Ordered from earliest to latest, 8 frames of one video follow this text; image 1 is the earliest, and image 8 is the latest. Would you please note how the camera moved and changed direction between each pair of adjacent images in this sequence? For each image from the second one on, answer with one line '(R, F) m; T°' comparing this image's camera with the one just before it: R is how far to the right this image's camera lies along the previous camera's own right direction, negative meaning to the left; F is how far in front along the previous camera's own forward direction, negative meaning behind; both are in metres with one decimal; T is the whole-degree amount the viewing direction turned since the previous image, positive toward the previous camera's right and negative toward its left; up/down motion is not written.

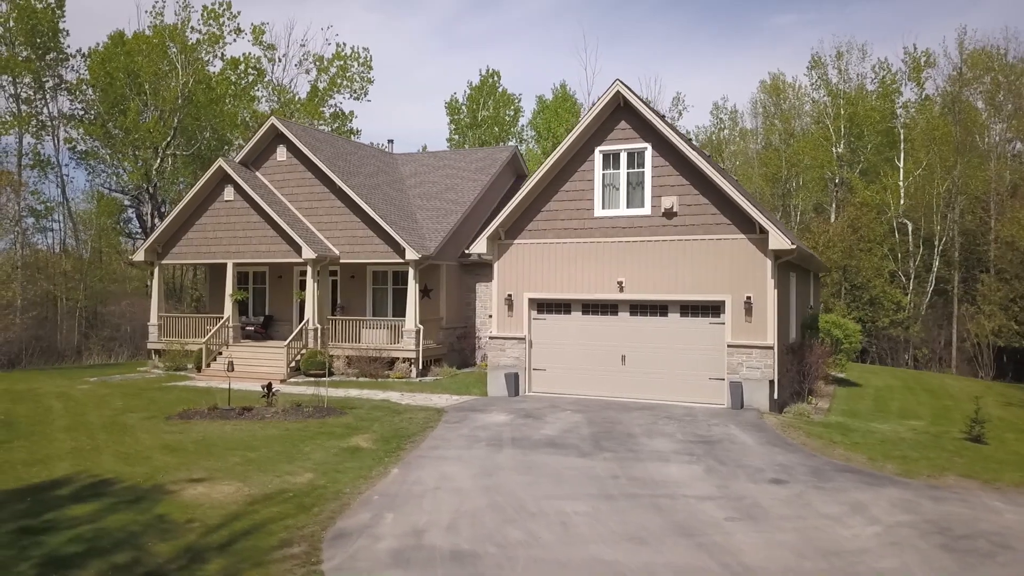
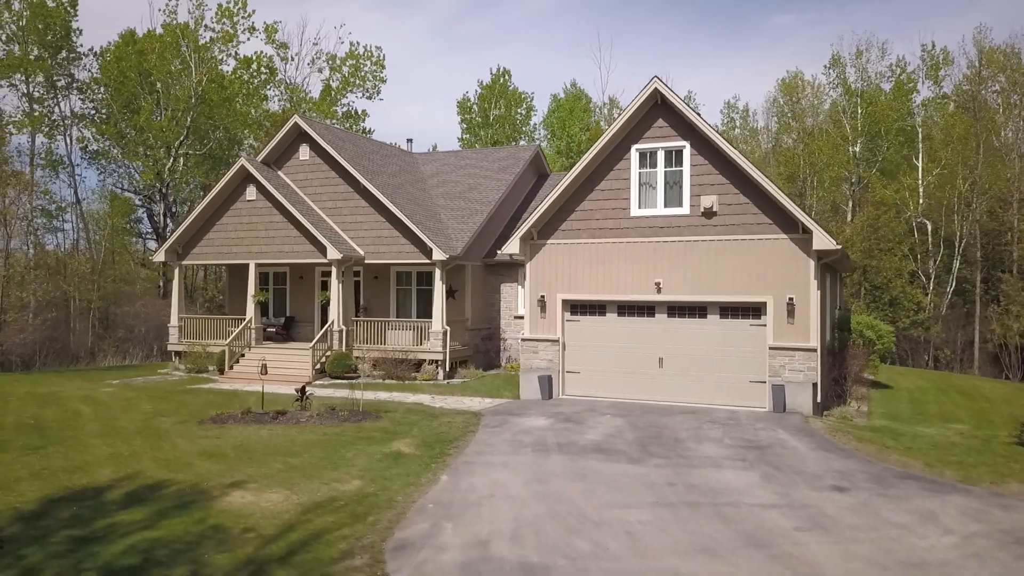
(-0.8, +0.3) m; 0°
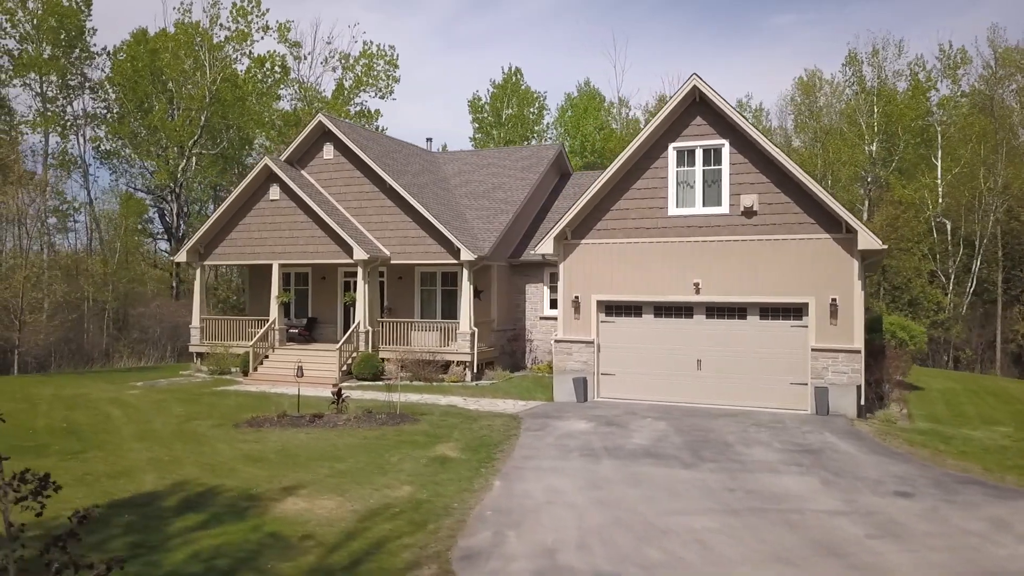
(-0.8, +0.3) m; 0°
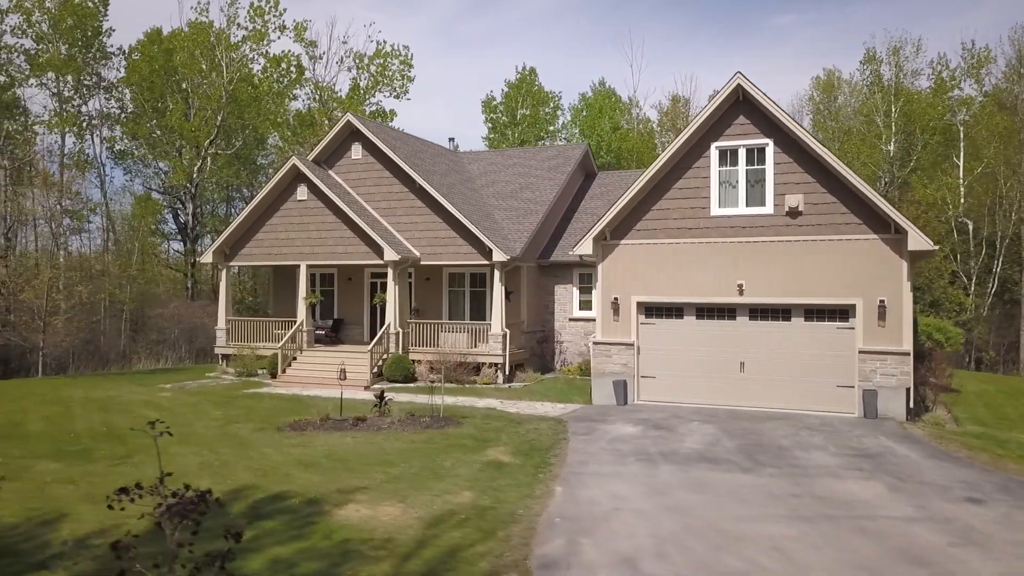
(-0.9, +0.2) m; 0°
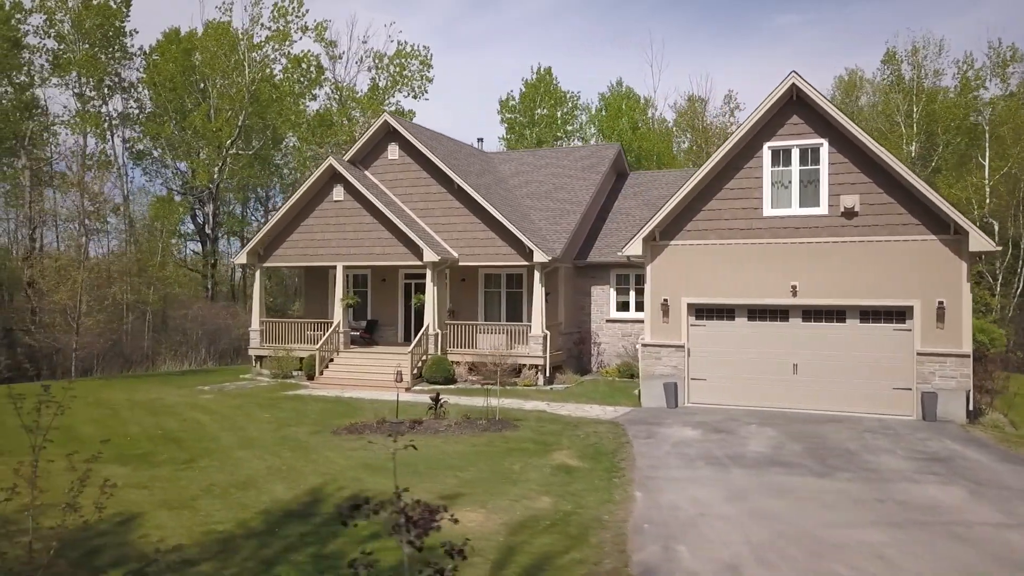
(-1.1, +0.2) m; 0°
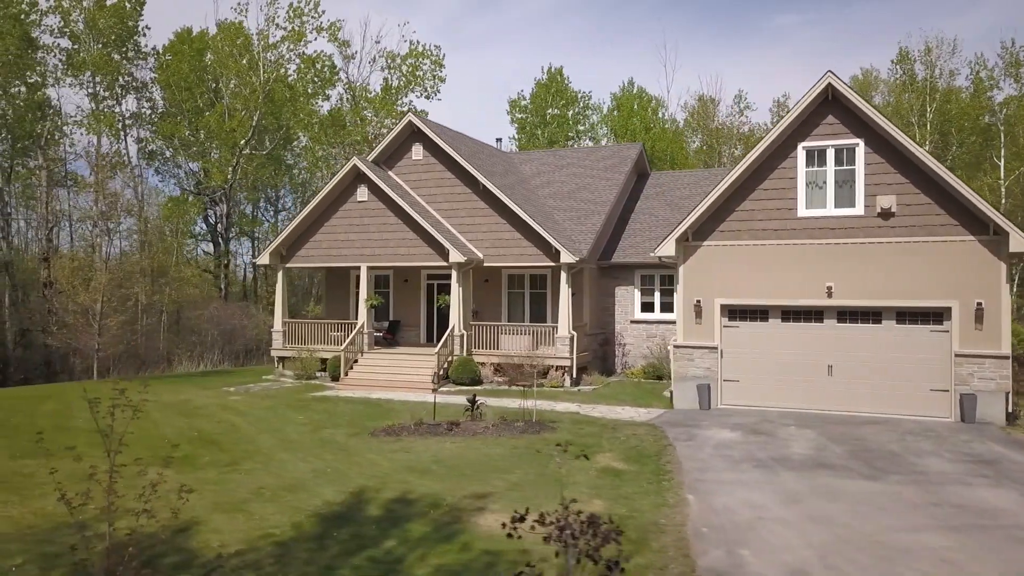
(-0.7, +0.1) m; 0°
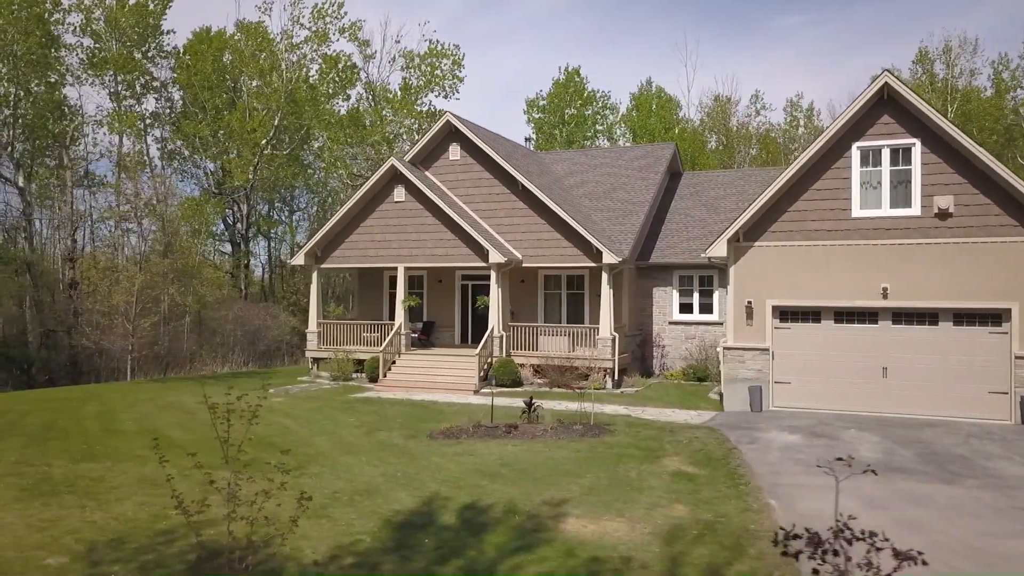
(-1.1, +0.2) m; 0°
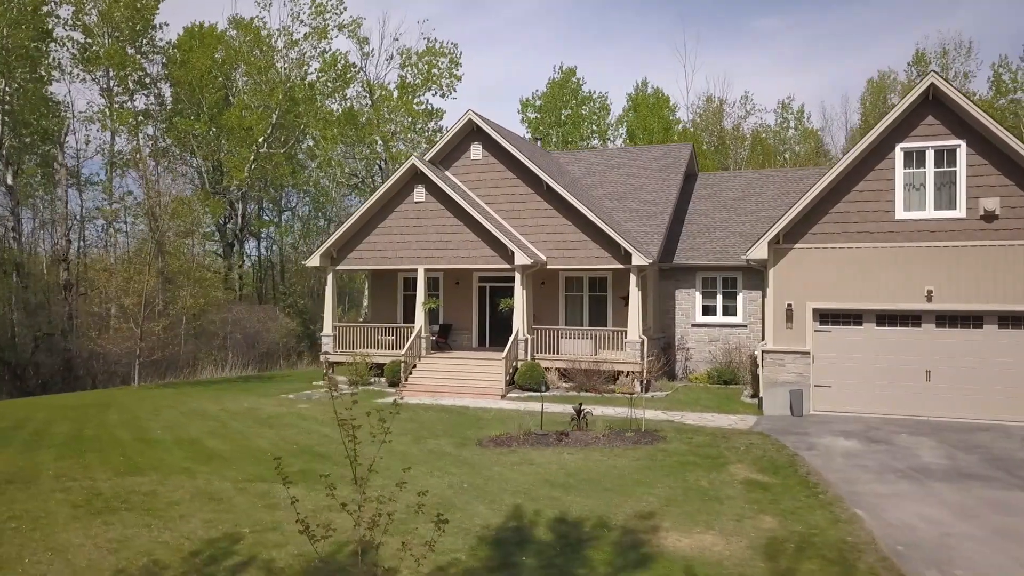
(-1.4, +0.5) m; +2°
